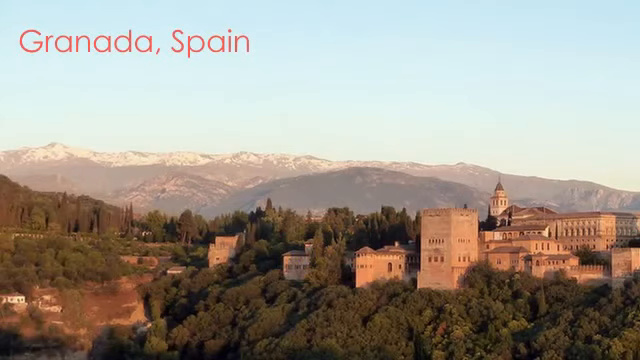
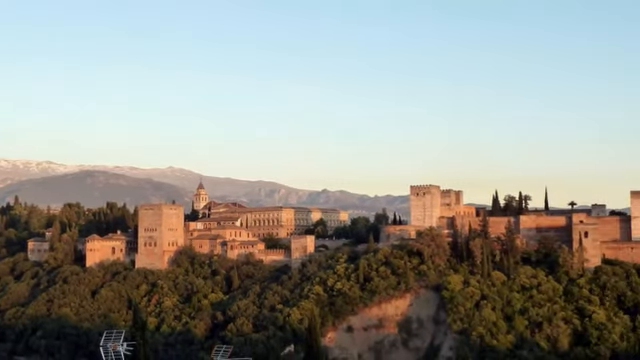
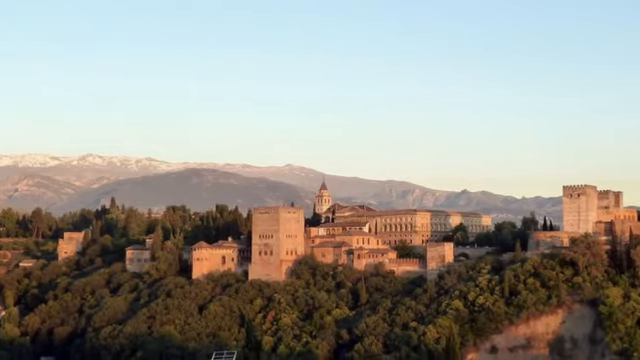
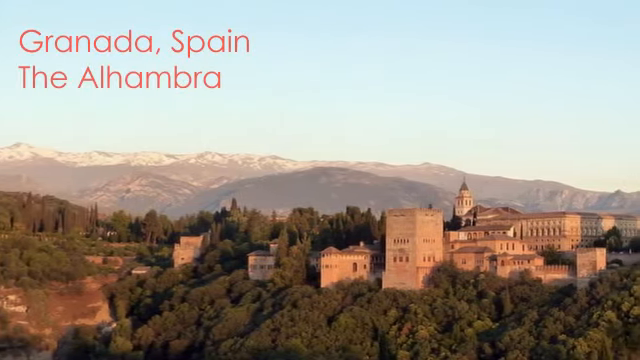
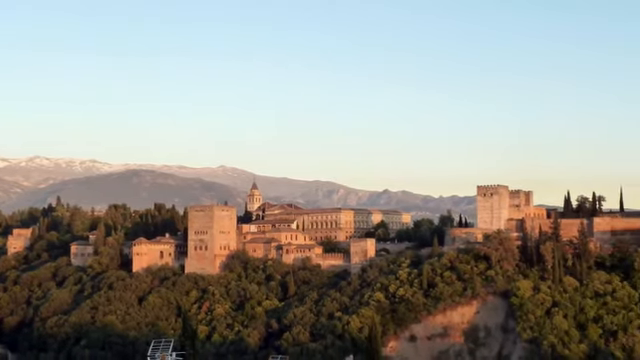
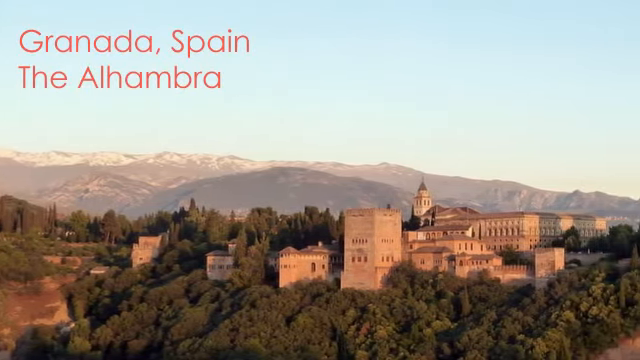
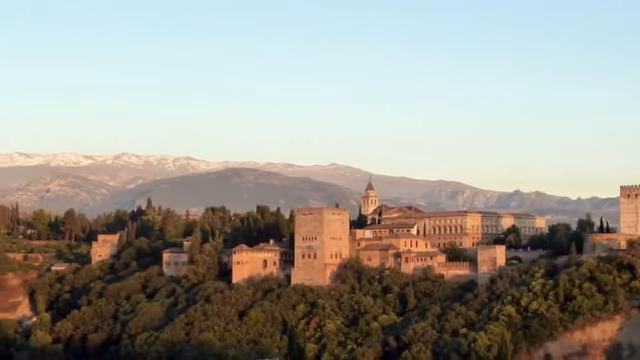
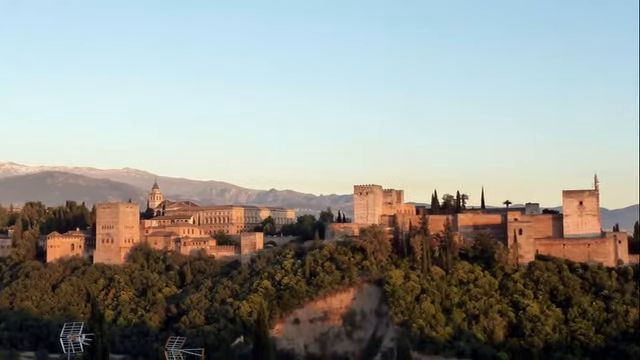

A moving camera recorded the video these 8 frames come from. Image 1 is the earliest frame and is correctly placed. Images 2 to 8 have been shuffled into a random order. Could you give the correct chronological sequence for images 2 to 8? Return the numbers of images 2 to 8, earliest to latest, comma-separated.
4, 6, 7, 3, 5, 2, 8
